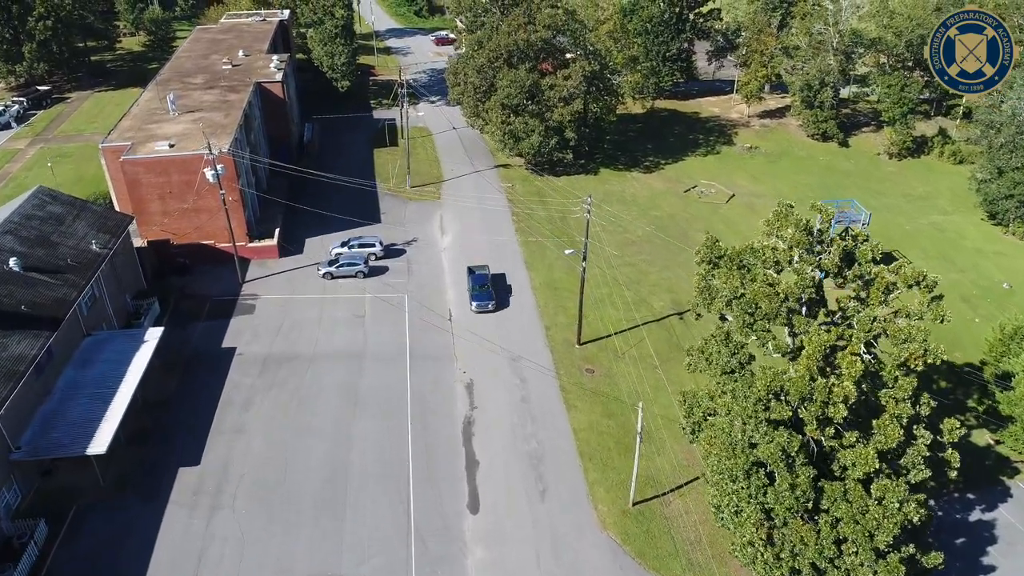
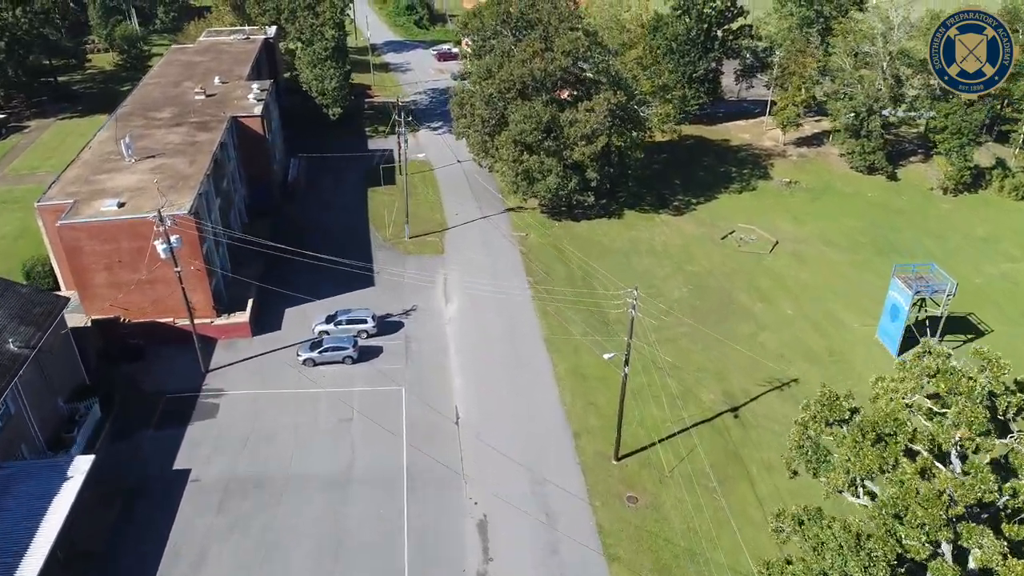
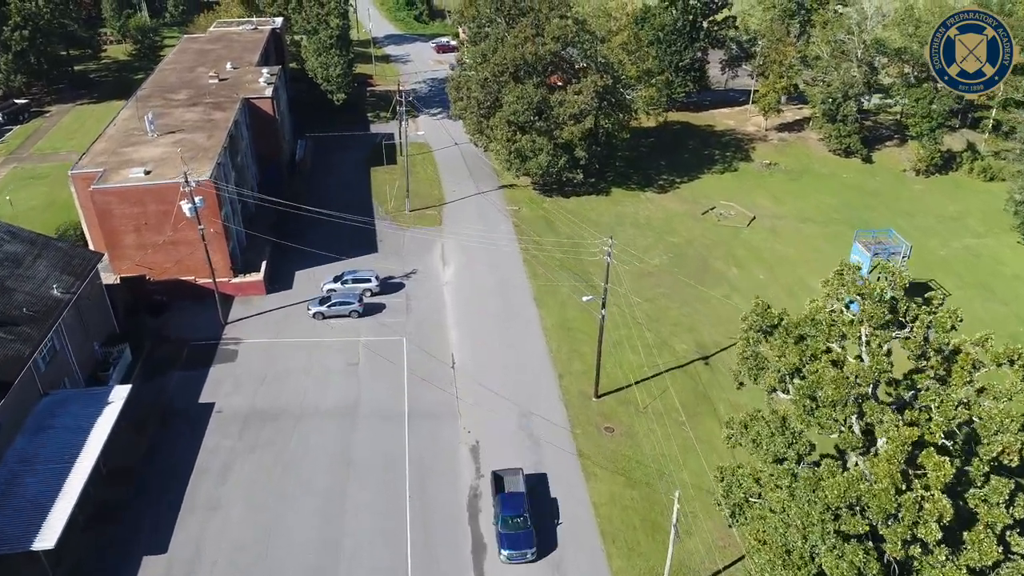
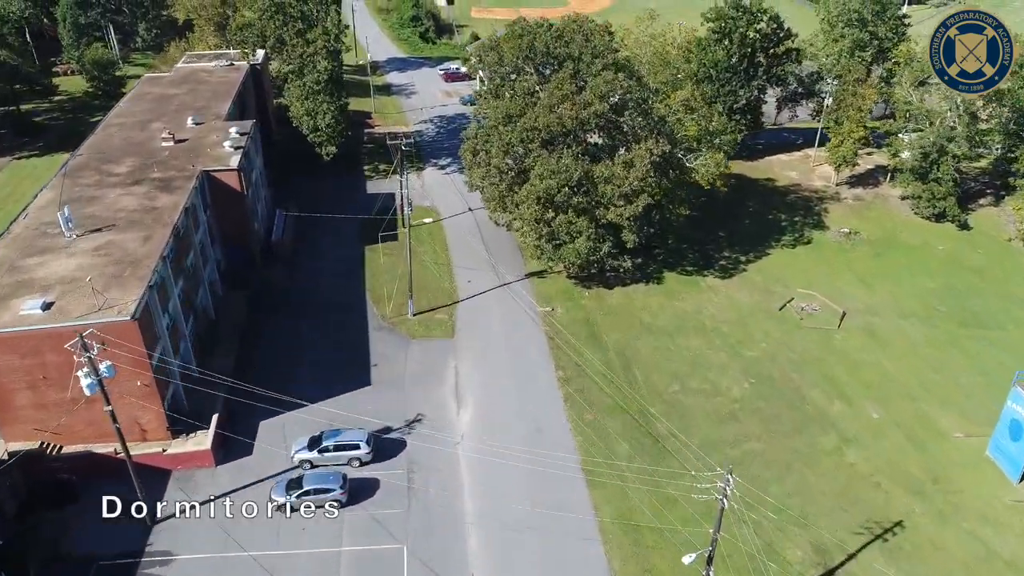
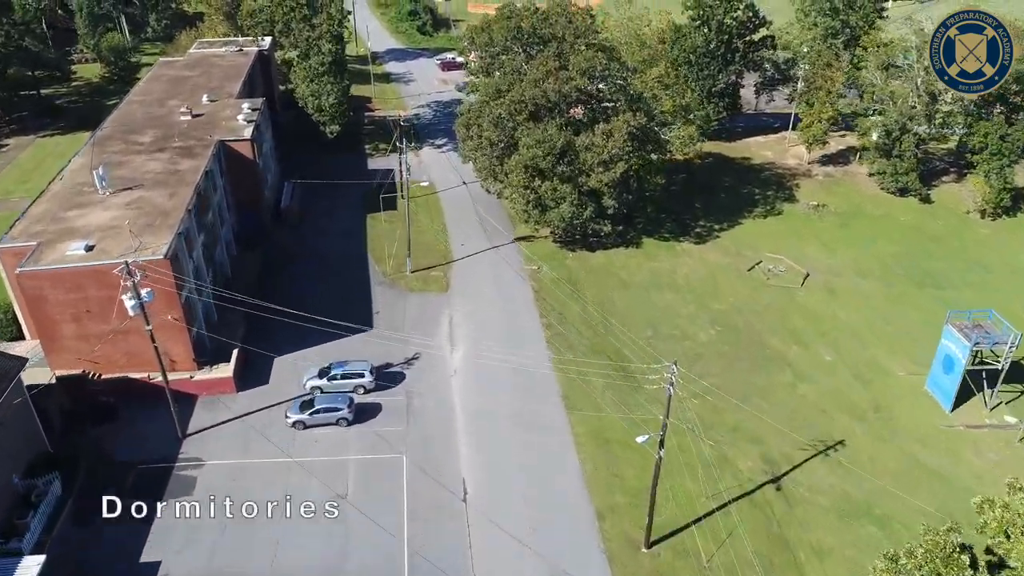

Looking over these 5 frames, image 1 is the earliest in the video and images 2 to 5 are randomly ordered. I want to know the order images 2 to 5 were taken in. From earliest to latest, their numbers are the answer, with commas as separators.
3, 2, 5, 4
